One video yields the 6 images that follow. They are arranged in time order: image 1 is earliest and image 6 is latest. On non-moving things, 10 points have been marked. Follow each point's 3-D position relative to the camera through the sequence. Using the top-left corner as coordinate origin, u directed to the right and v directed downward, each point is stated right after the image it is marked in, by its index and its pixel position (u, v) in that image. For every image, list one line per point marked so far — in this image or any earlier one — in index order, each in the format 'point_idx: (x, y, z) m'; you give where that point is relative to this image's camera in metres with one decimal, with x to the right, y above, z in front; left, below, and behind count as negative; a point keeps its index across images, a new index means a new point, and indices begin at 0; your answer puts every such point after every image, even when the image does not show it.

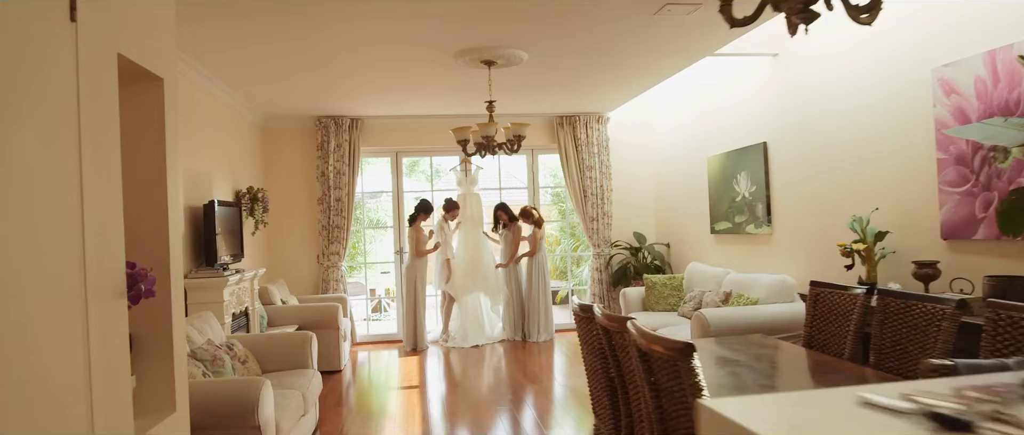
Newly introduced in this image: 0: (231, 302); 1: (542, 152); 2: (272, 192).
0: (-1.5, -0.5, +3.9) m
1: (+0.3, +0.6, +6.4) m
2: (-2.0, +0.2, +5.9) m
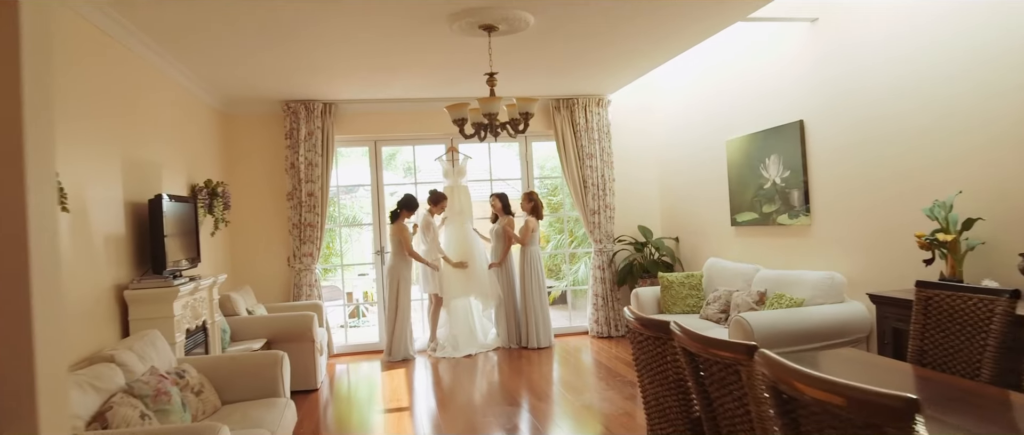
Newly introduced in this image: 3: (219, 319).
0: (-1.5, -0.5, +3.3) m
1: (+0.2, +0.6, +5.8) m
2: (-2.0, +0.2, +5.2) m
3: (-1.6, -0.5, +3.9) m
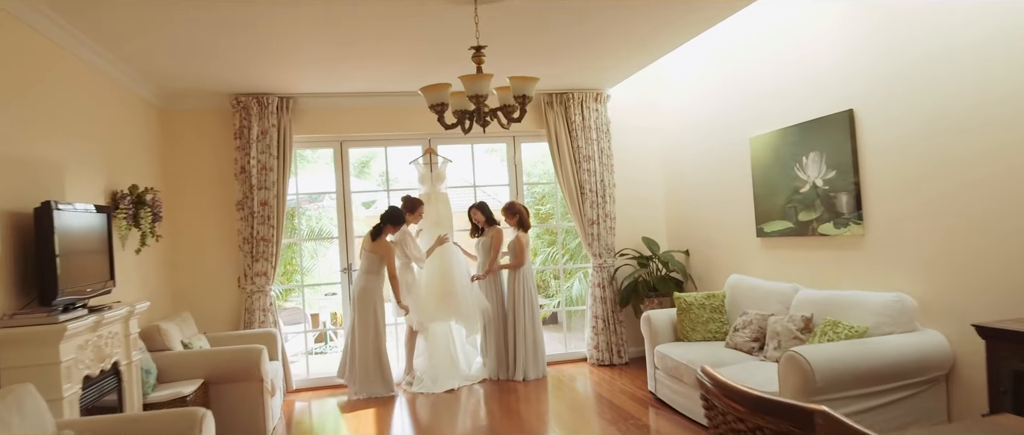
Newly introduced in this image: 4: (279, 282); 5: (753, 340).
0: (-1.5, -0.5, +2.5) m
1: (+0.1, +0.6, +5.1) m
2: (-2.1, +0.1, +4.5) m
3: (-1.6, -0.6, +3.1) m
4: (-1.5, -0.4, +4.7) m
5: (+1.1, -0.6, +3.4) m
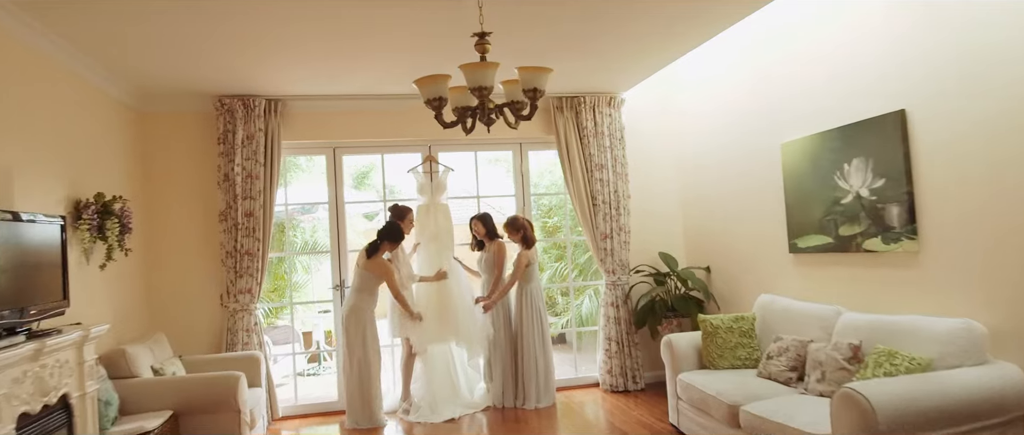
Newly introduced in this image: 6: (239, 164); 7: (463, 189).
0: (-1.5, -0.5, +2.2) m
1: (+0.1, +0.5, +4.8) m
2: (-2.1, +0.1, +4.1) m
3: (-1.6, -0.6, +2.7) m
4: (-1.5, -0.5, +4.4) m
5: (+1.2, -0.6, +3.0) m
6: (-1.6, +0.3, +4.1) m
7: (-0.3, +0.2, +4.7) m
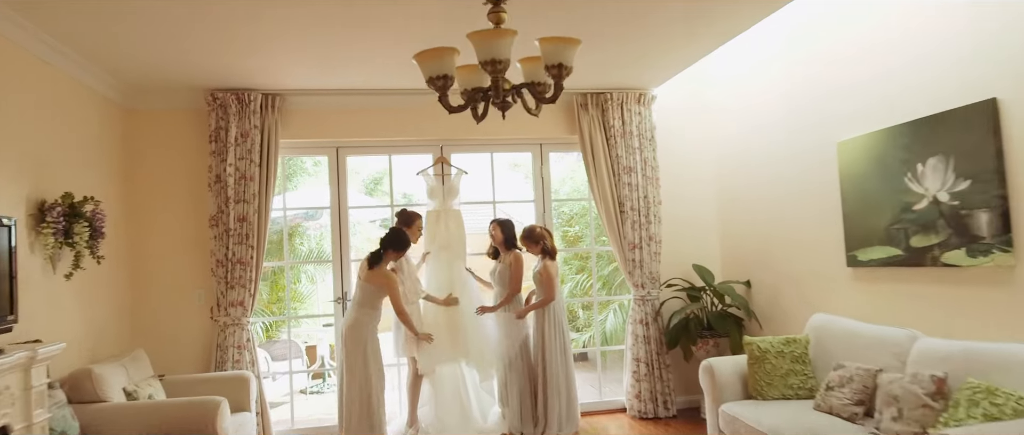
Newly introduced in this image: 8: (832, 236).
0: (-1.4, -0.5, +1.8) m
1: (+0.3, +0.4, +4.4) m
2: (-2.0, 0.0, +3.8) m
3: (-1.5, -0.7, +2.4) m
4: (-1.4, -0.5, +4.0) m
5: (+1.2, -0.7, +2.6) m
6: (-1.5, +0.3, +3.7) m
7: (-0.2, +0.1, +4.3) m
8: (+1.5, -0.1, +3.3) m
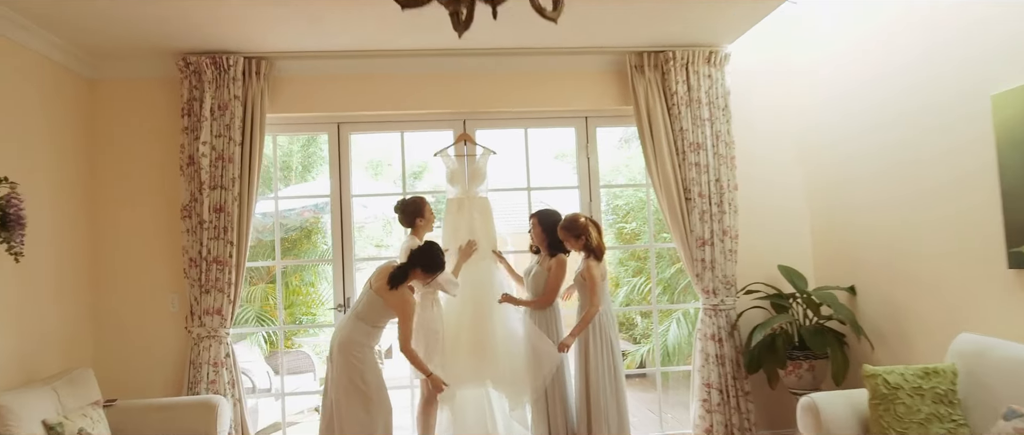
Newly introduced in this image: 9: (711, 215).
0: (-1.5, -0.5, +1.1) m
1: (+0.5, +0.5, +3.6) m
2: (-1.8, +0.1, +3.1) m
3: (-1.5, -0.6, +1.7) m
4: (-1.2, -0.5, +3.4) m
5: (+1.3, -0.6, +1.7) m
6: (-1.3, +0.3, +3.1) m
7: (0.0, +0.2, +3.5) m
8: (+1.6, 0.0, +2.5) m
9: (+0.9, 0.0, +3.3) m
